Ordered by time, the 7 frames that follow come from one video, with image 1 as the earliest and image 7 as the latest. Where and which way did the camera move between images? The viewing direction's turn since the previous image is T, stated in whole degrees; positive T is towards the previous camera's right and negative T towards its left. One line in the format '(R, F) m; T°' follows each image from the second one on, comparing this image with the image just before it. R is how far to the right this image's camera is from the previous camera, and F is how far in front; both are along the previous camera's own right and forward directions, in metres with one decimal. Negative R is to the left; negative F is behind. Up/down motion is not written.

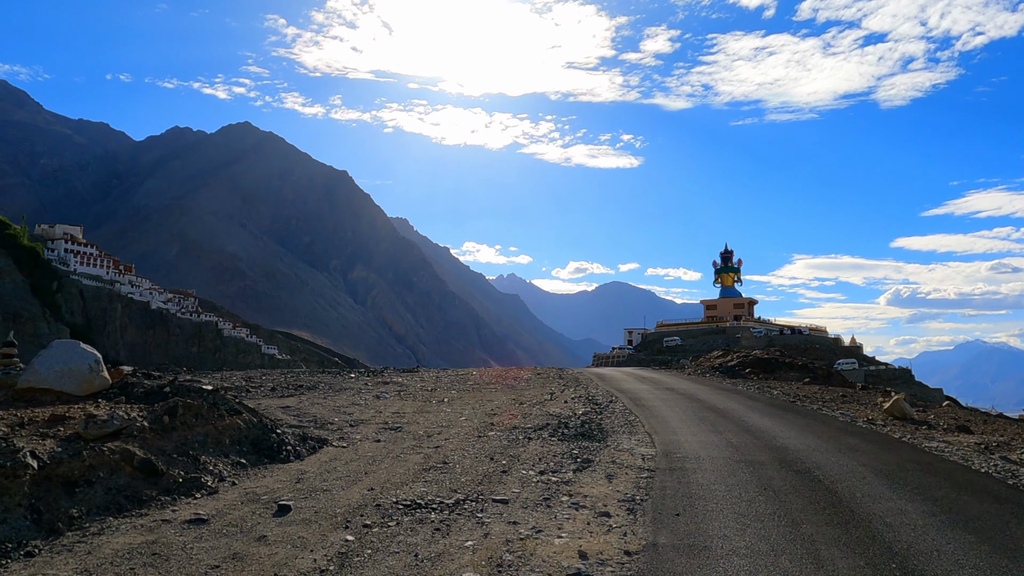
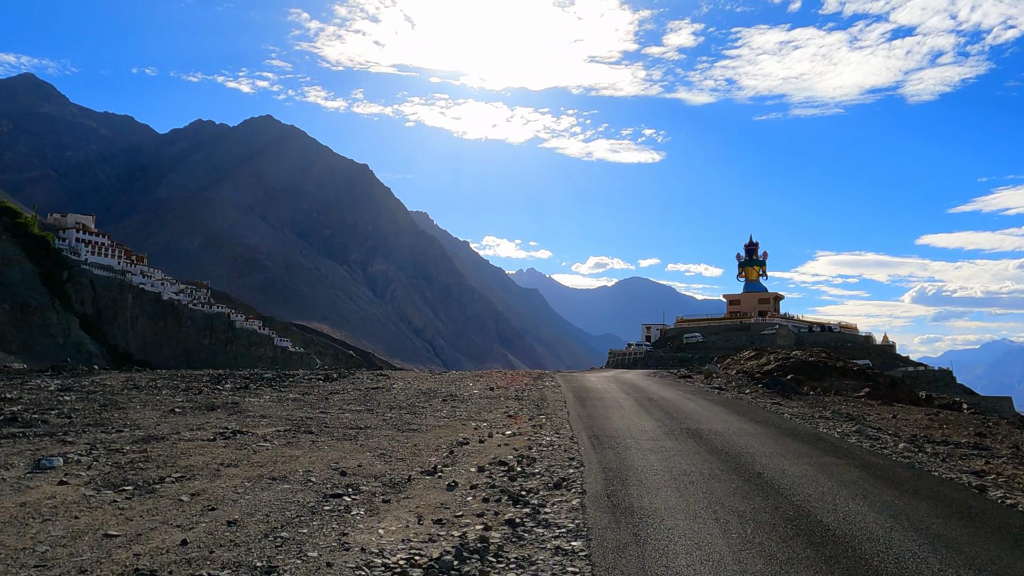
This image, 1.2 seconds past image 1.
(+0.6, +2.9) m; -2°
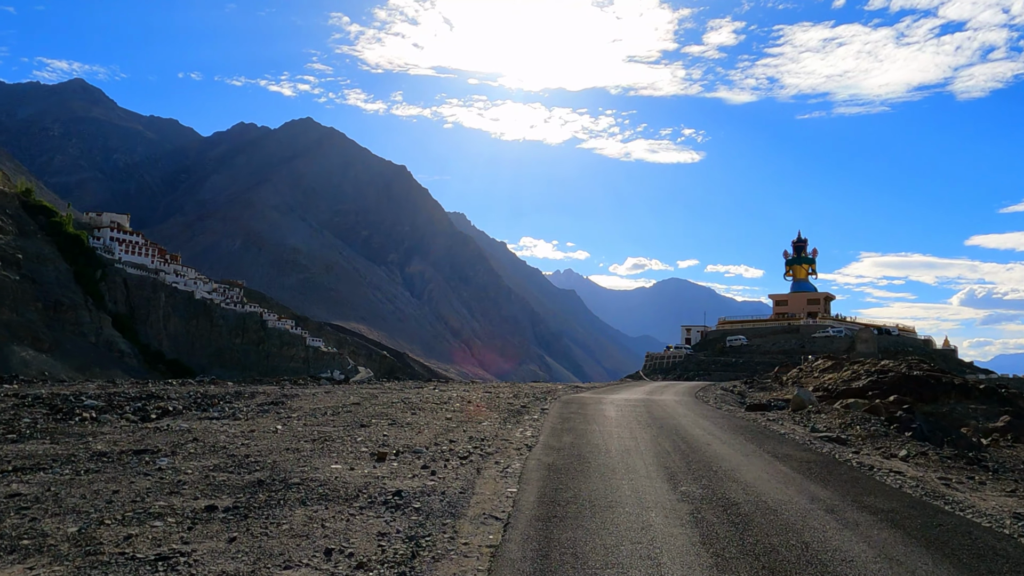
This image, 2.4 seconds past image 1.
(+0.5, +3.0) m; -3°
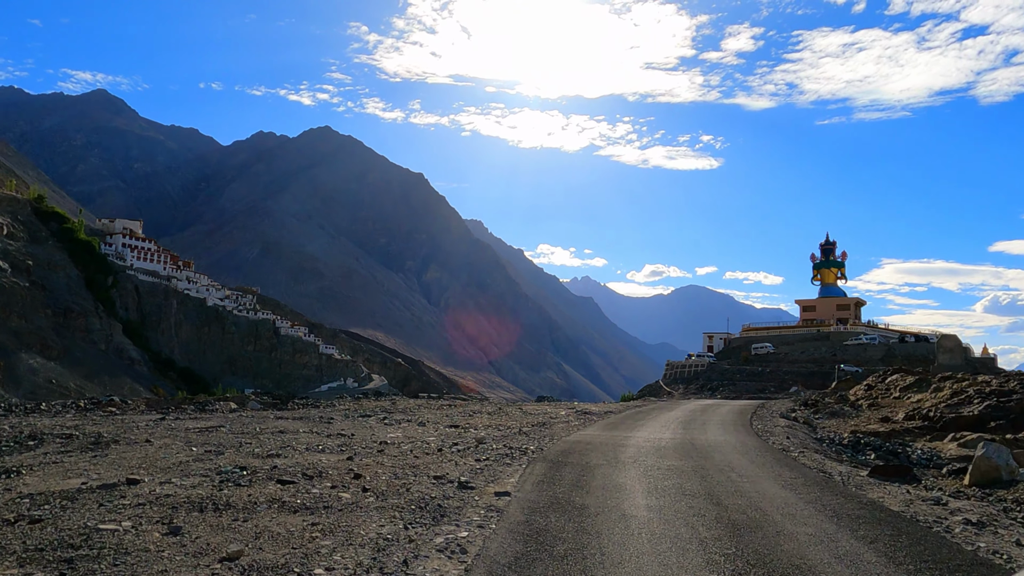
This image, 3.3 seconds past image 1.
(+0.4, +2.4) m; -1°
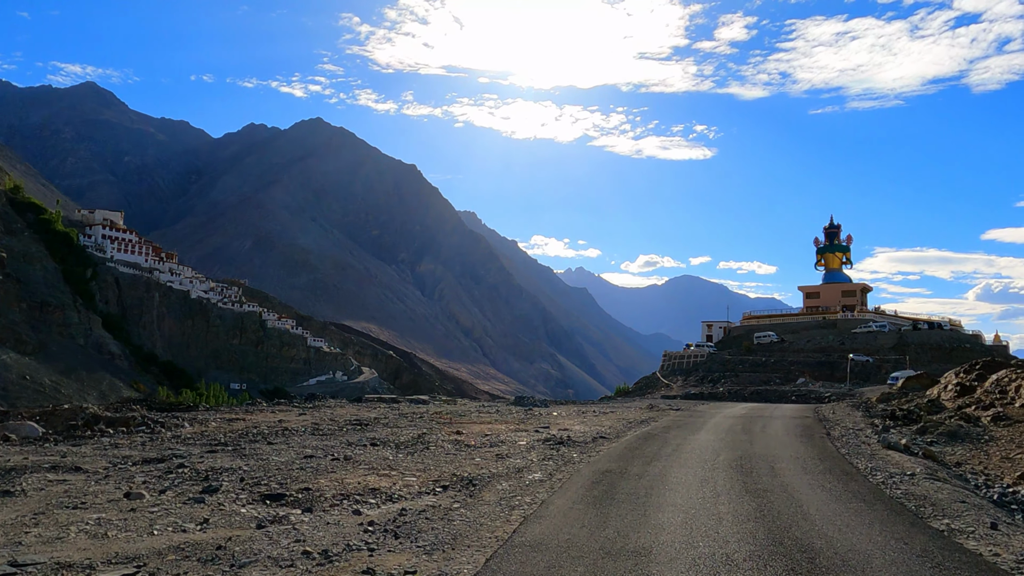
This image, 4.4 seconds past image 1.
(+0.4, +2.7) m; 0°
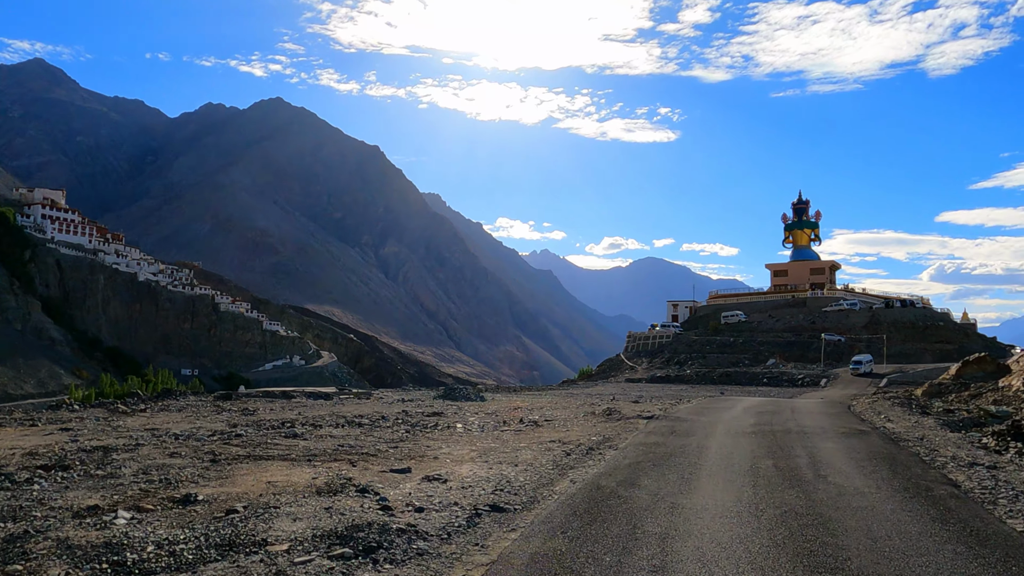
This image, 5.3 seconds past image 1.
(+0.5, +2.5) m; +3°
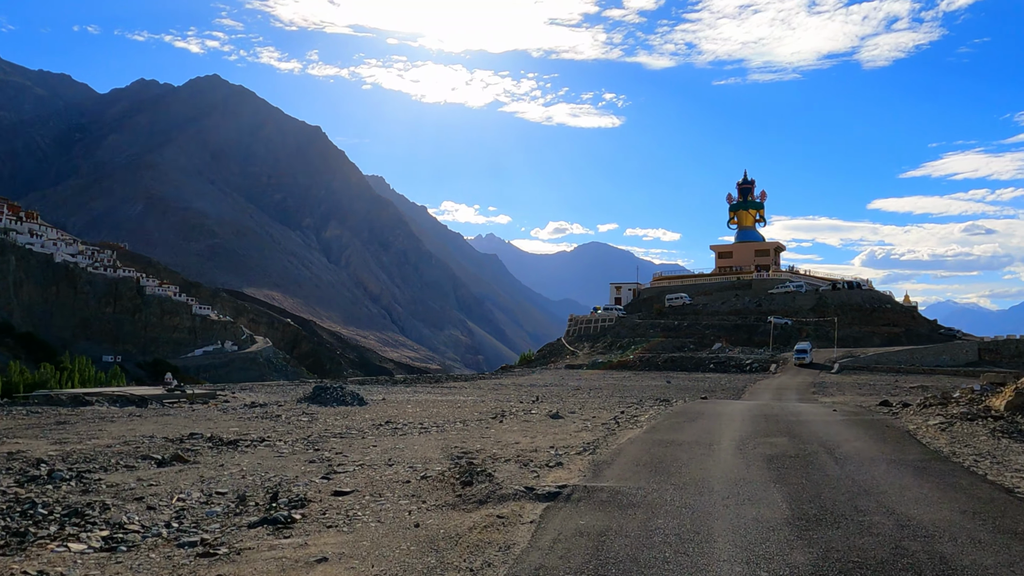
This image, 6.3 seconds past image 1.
(+0.6, +2.5) m; +4°
